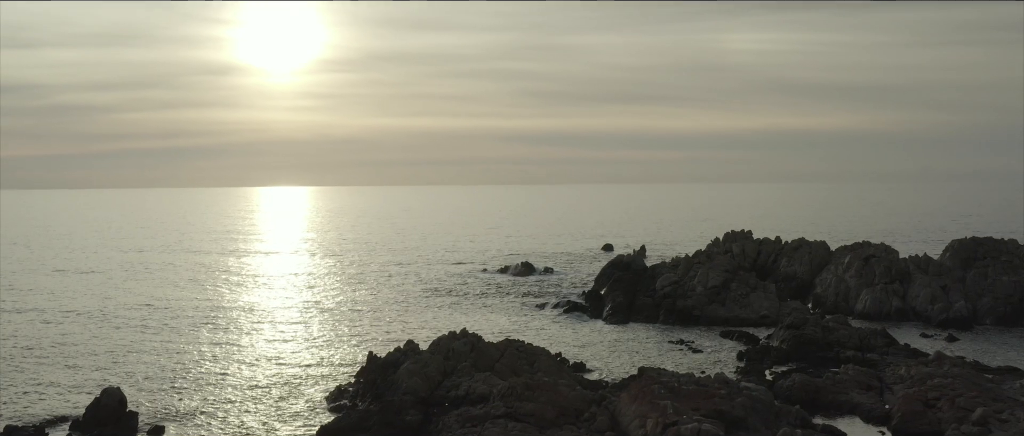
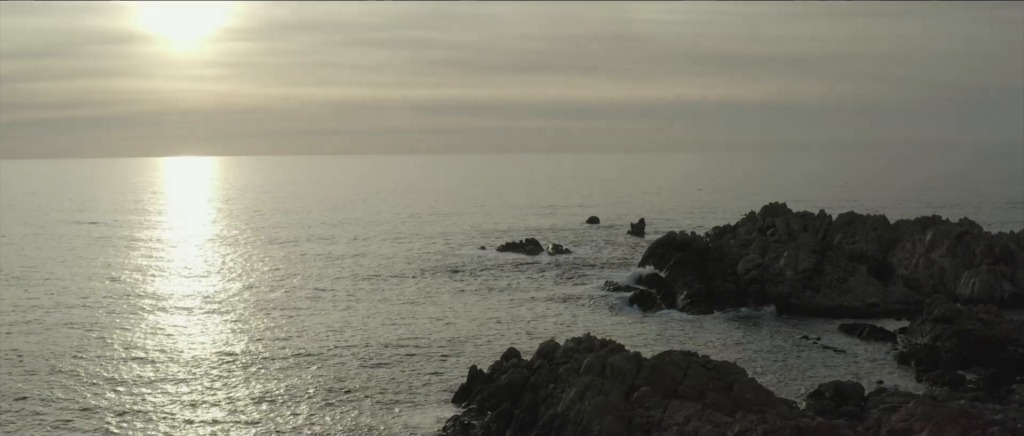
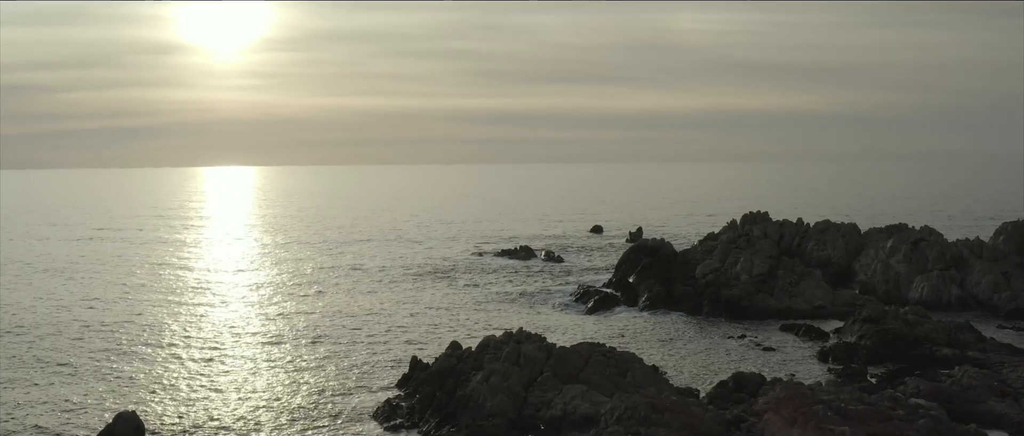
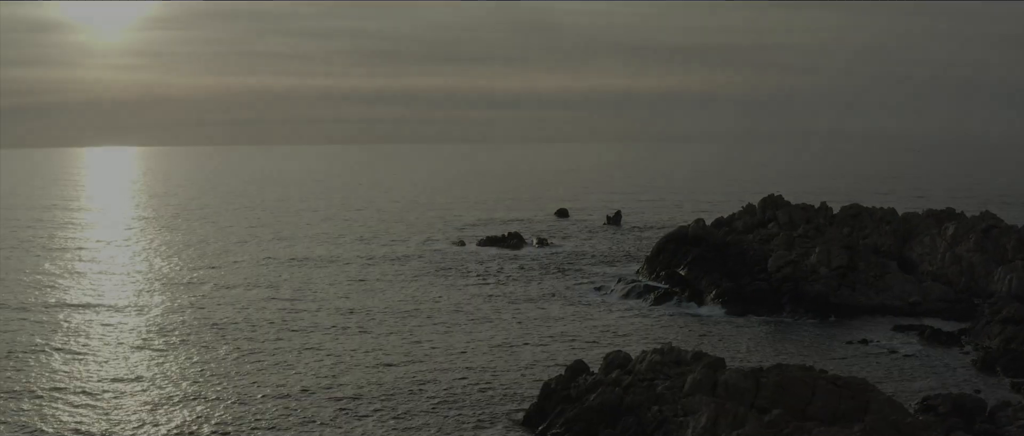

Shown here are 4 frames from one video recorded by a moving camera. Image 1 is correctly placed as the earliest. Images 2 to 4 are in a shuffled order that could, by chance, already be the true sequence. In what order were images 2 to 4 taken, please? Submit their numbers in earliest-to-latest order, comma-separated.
3, 2, 4
